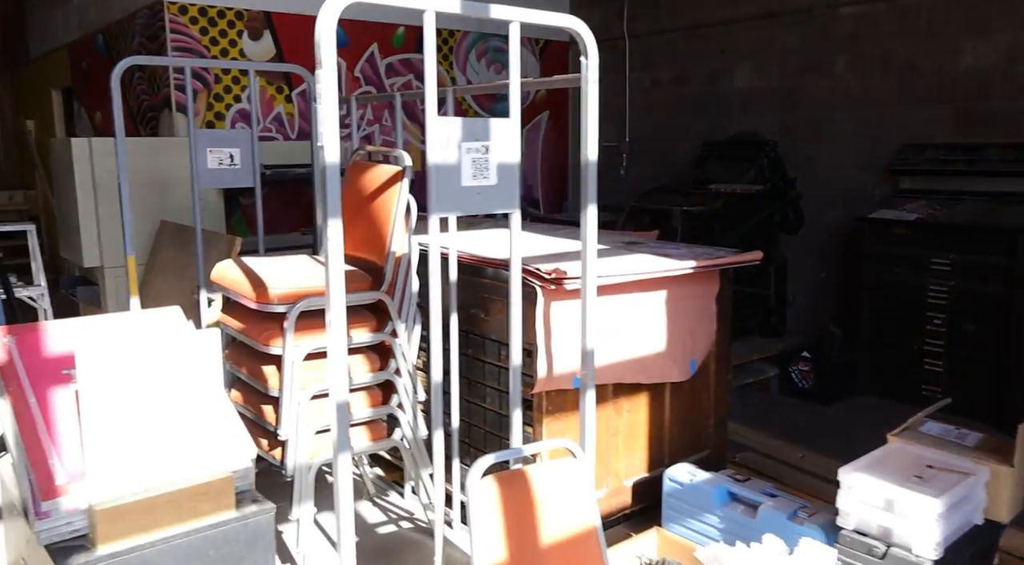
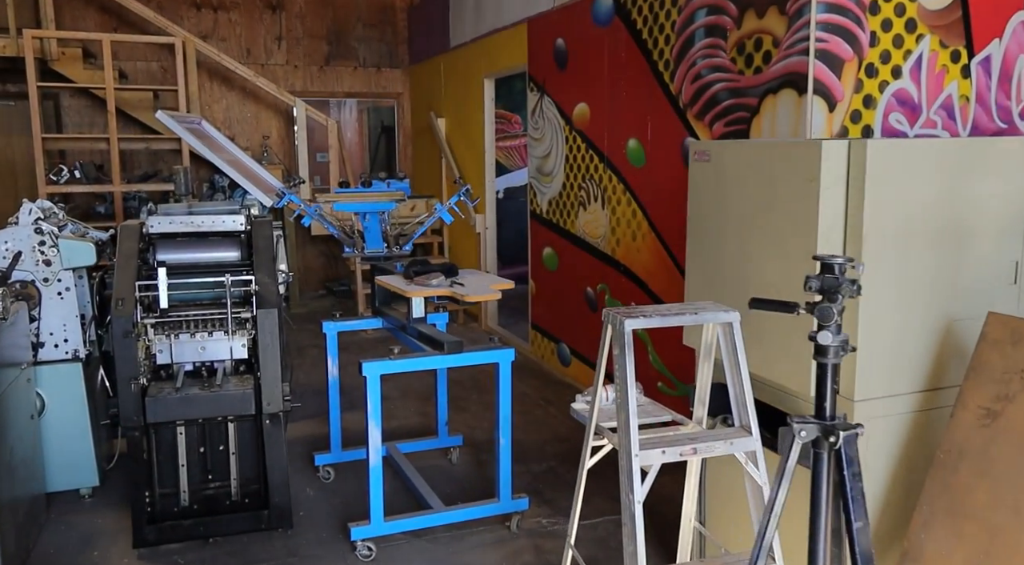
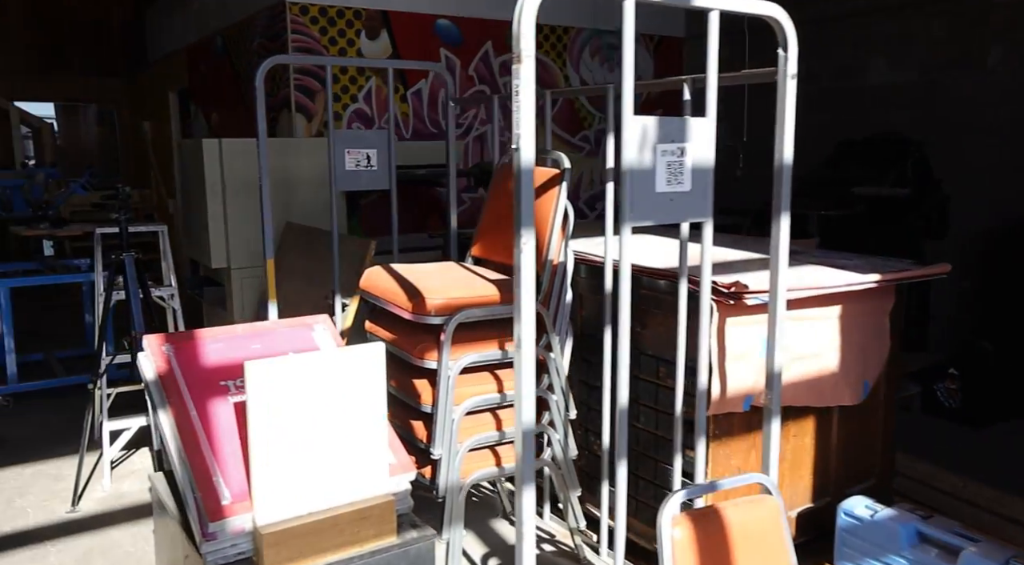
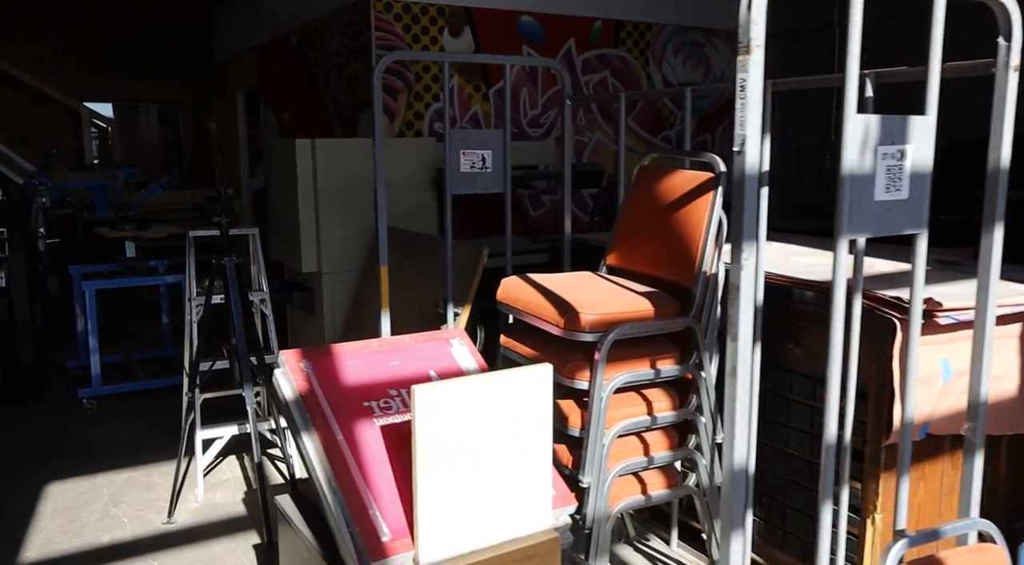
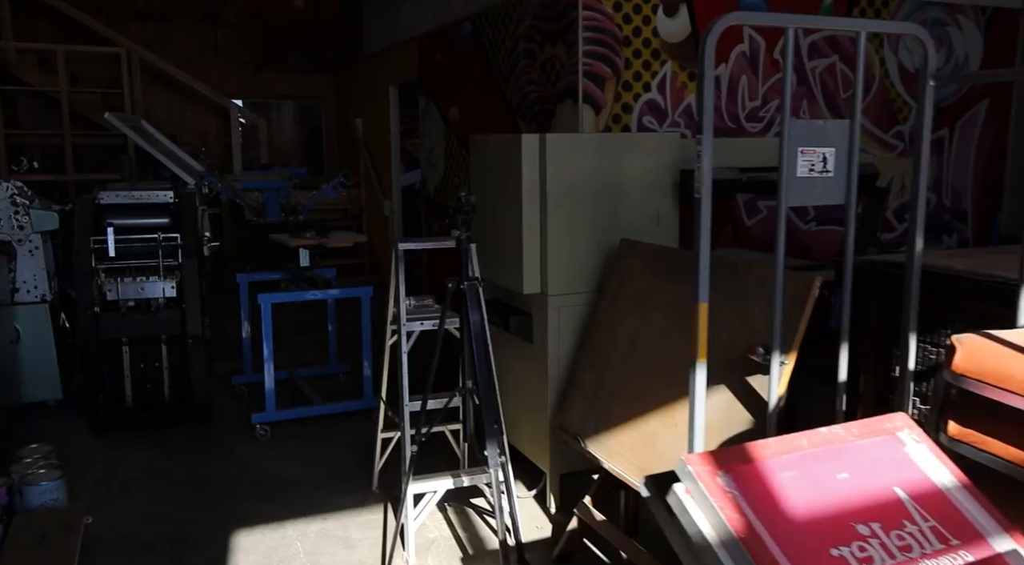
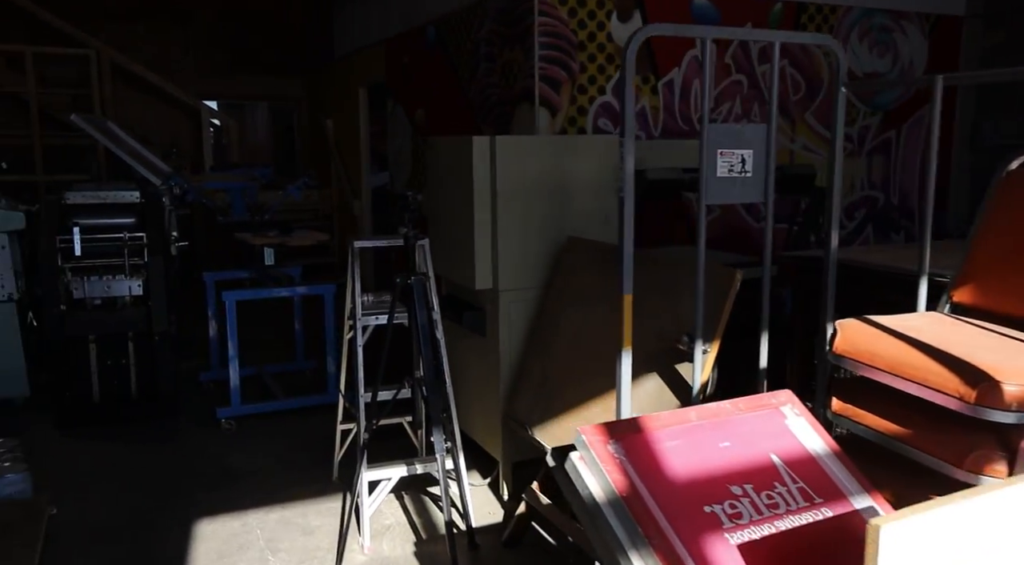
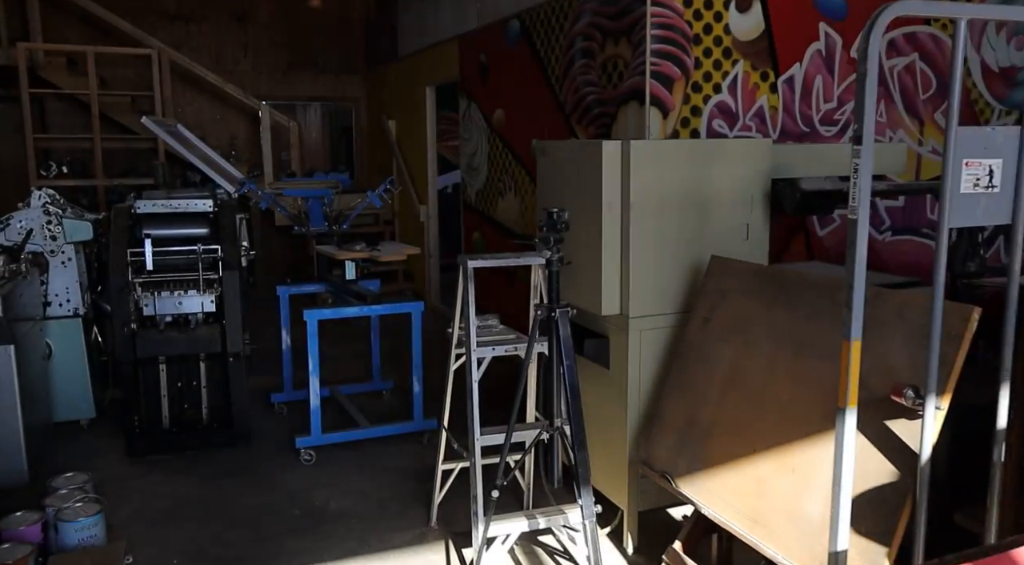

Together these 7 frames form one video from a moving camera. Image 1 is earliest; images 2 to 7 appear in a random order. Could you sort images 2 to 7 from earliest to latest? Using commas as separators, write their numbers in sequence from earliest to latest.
3, 4, 6, 5, 7, 2
